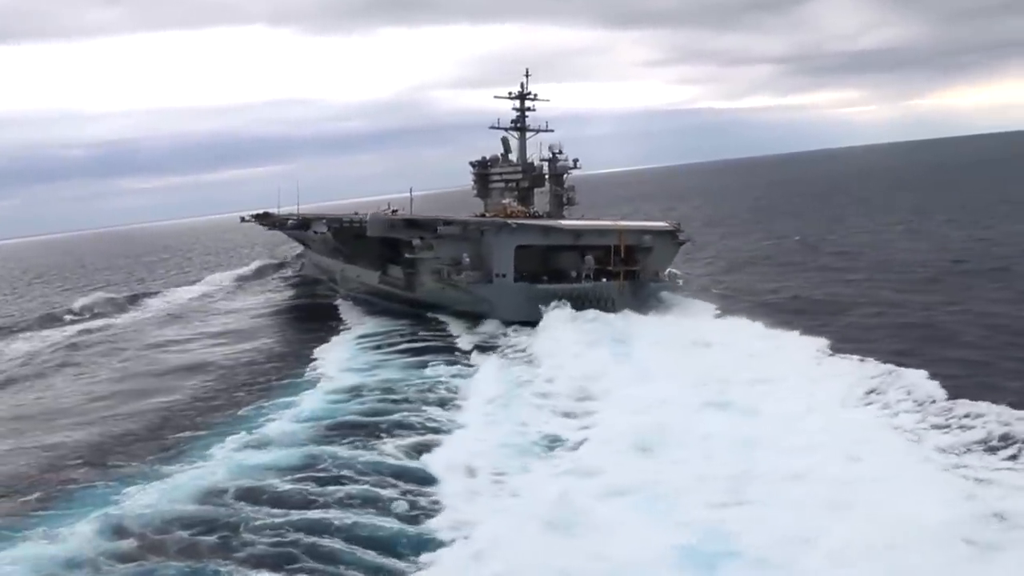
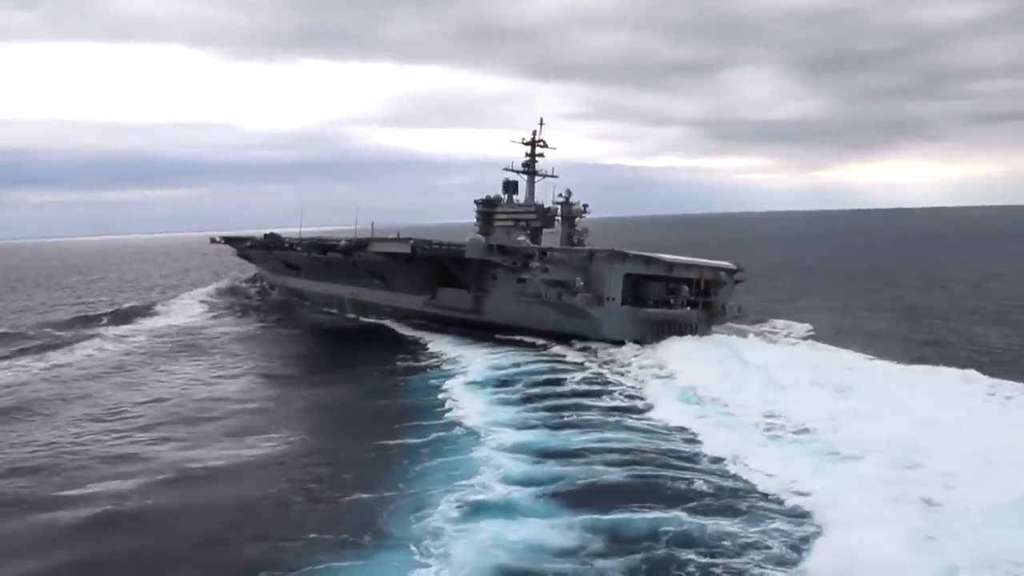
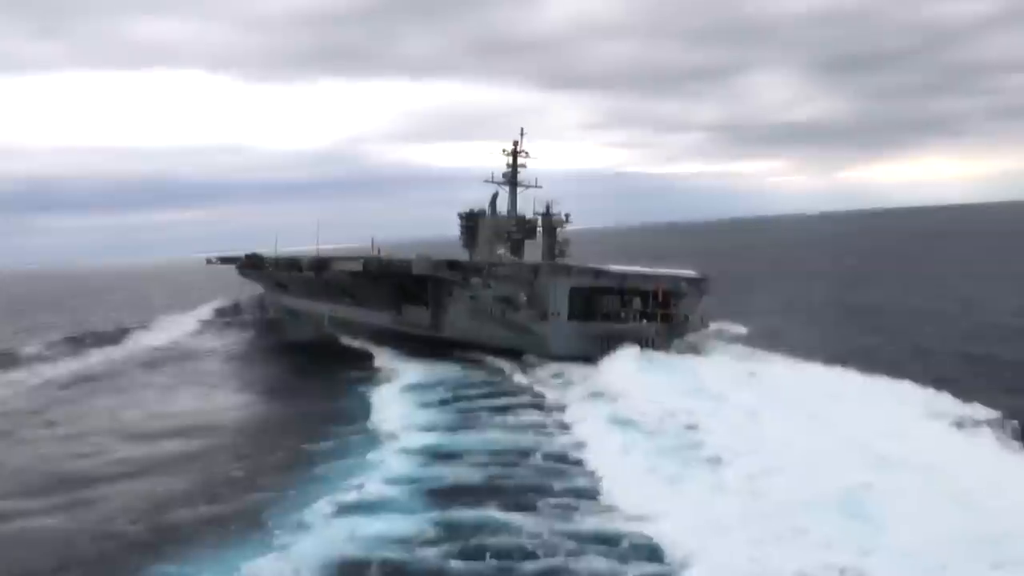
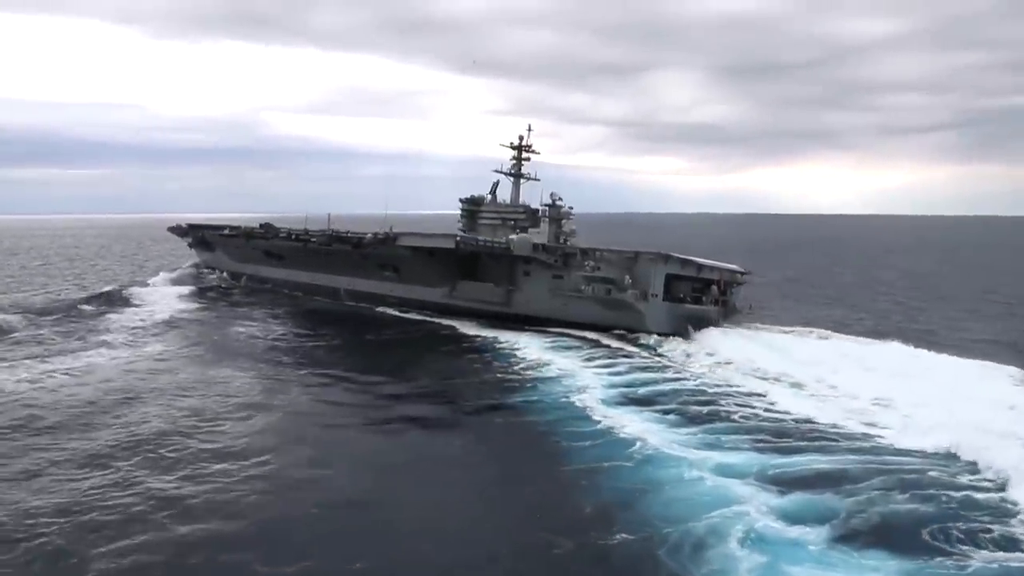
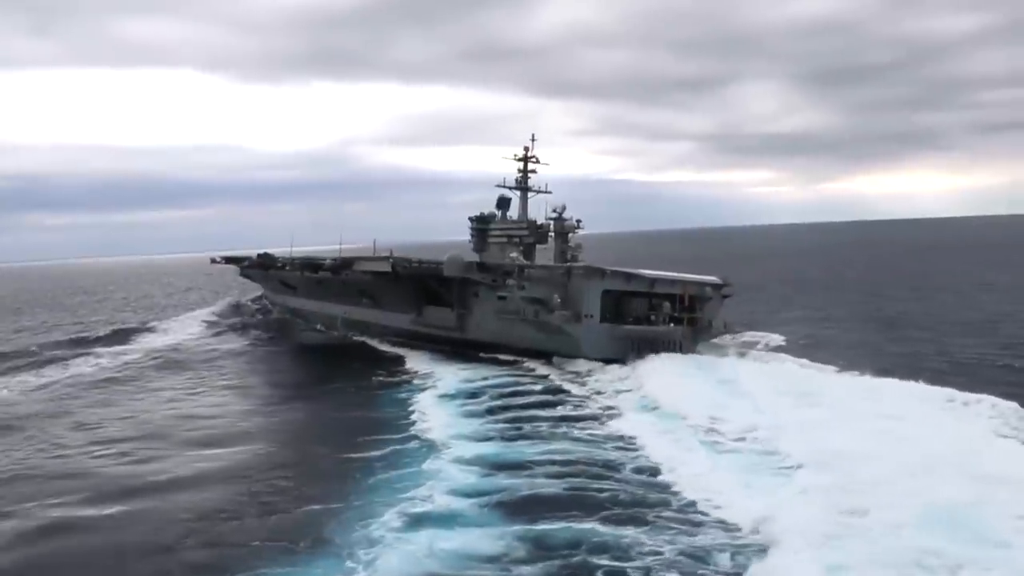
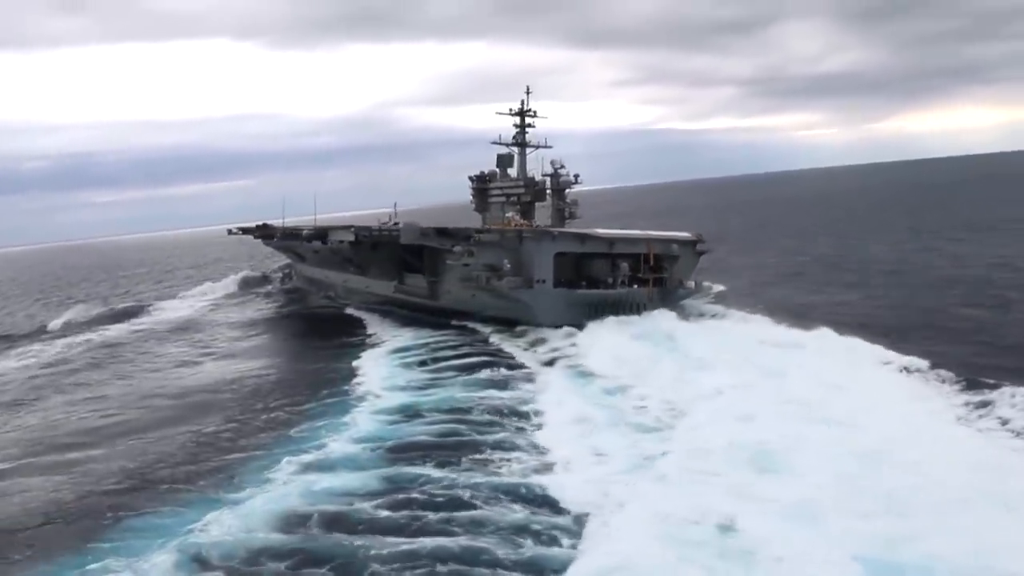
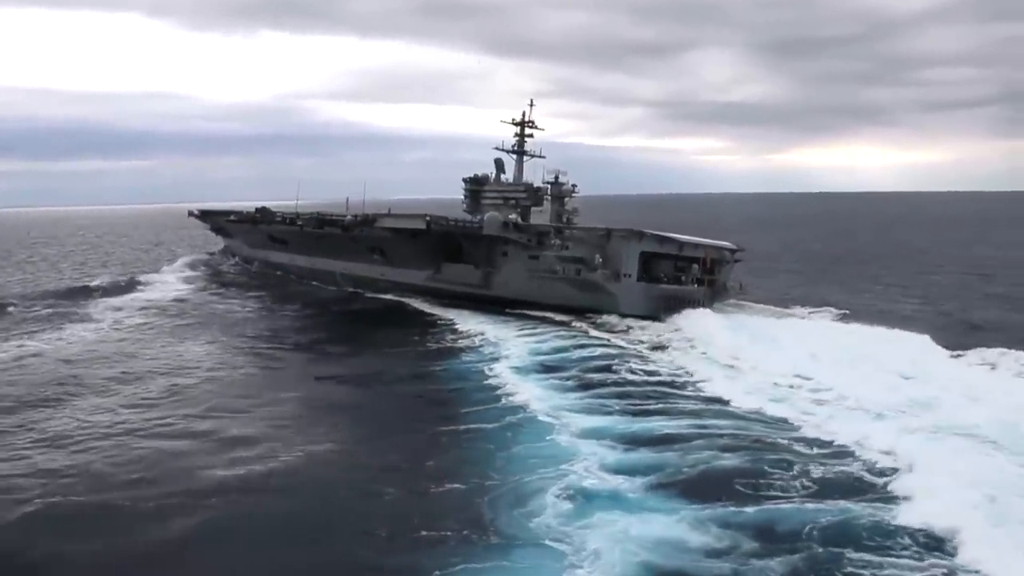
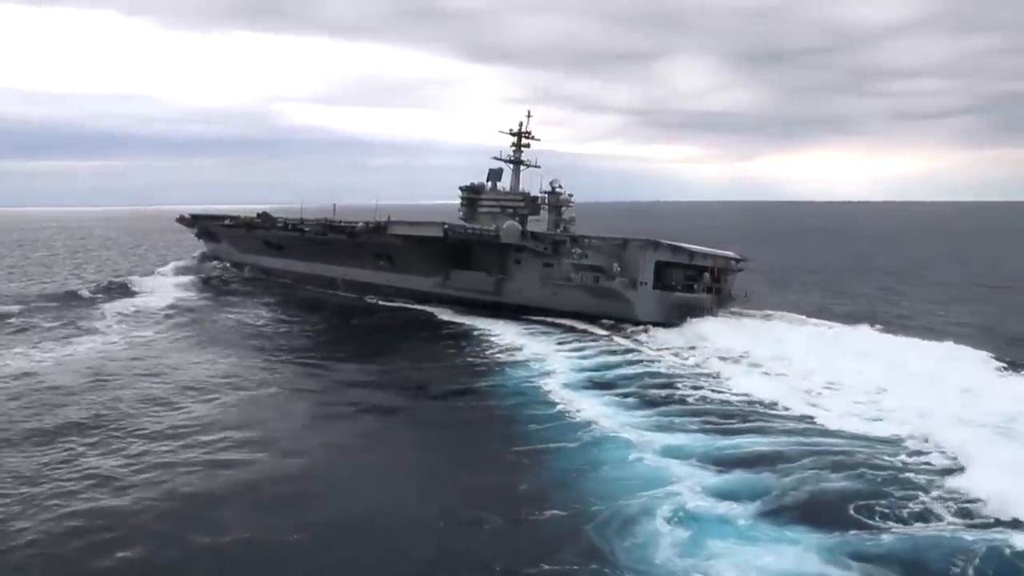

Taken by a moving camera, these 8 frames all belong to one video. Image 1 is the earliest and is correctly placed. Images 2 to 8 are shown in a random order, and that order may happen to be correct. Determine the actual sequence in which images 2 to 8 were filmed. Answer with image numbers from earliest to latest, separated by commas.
6, 3, 5, 2, 7, 8, 4
